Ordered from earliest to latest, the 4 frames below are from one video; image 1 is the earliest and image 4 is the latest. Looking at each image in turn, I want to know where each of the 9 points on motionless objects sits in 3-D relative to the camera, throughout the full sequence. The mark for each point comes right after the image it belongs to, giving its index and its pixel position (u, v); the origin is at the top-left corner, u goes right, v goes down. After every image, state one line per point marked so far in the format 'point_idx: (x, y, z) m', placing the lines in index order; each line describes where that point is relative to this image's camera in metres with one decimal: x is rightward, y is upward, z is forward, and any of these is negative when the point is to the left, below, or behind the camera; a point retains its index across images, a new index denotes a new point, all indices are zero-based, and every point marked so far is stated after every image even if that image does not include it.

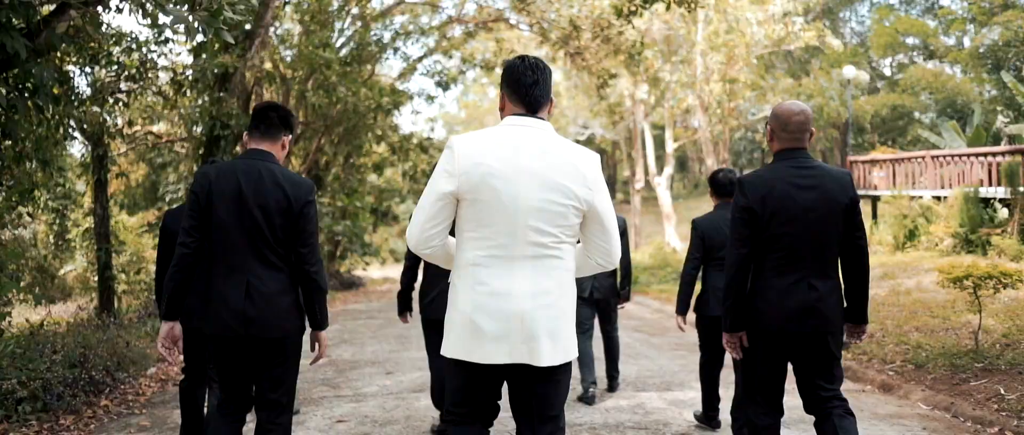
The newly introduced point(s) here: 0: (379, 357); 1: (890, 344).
0: (-1.4, -1.5, +9.0) m
1: (+3.5, -1.2, +8.1) m
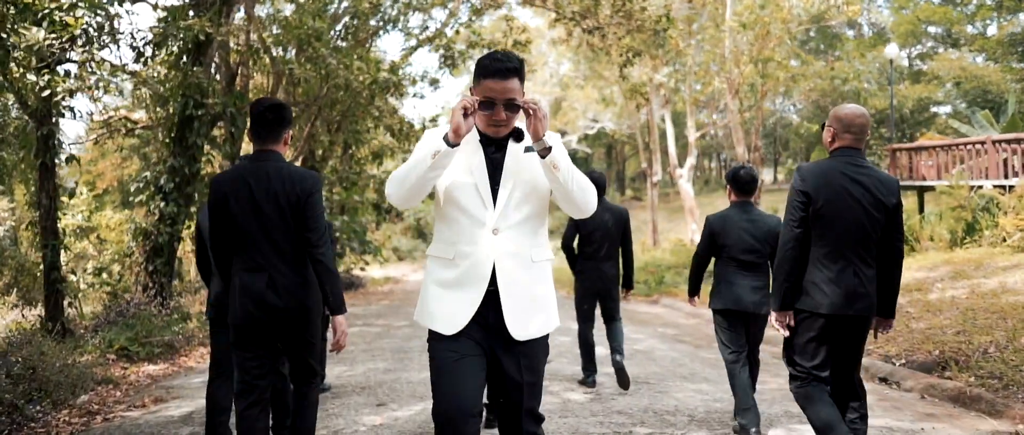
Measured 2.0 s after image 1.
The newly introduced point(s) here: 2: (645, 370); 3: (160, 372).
0: (-1.2, -1.4, +7.3) m
1: (+3.7, -1.1, +6.4) m
2: (+1.1, -1.3, +7.5) m
3: (-3.4, -1.5, +8.4) m
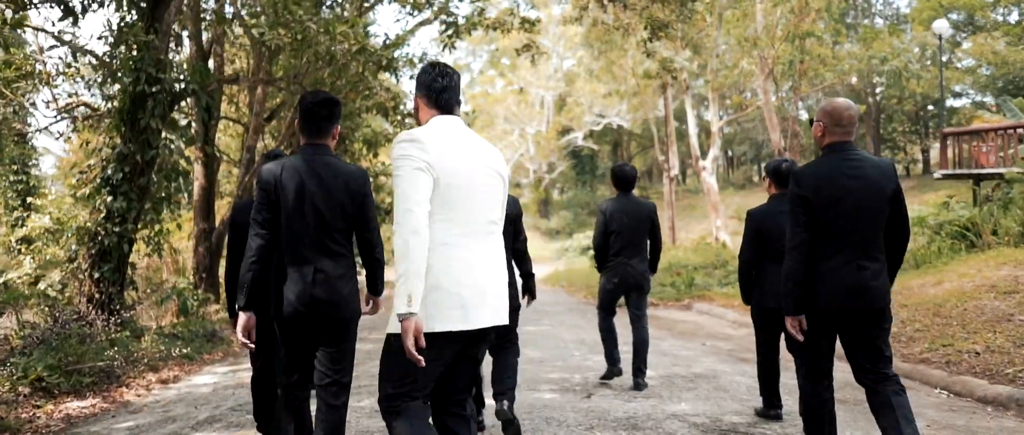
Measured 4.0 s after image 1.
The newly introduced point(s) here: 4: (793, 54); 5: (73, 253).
0: (-1.0, -1.3, +5.4) m
1: (+3.9, -0.9, +4.5) m
2: (+1.3, -1.2, +5.6) m
3: (-3.2, -1.4, +6.5) m
4: (+5.8, +3.4, +18.2) m
5: (-5.0, -0.4, +10.0) m
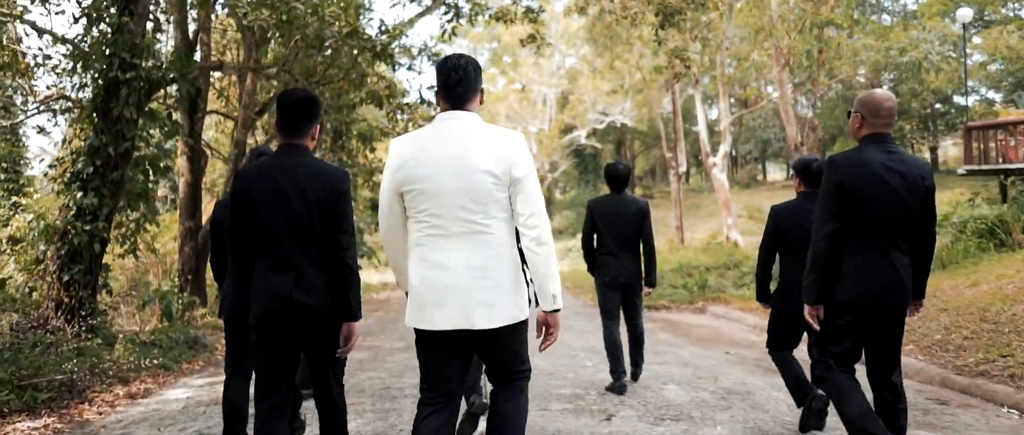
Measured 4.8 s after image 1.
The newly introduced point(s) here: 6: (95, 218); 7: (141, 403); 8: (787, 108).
0: (-0.9, -1.3, +4.7) m
1: (+4.0, -0.9, +3.8) m
2: (+1.4, -1.2, +4.8) m
3: (-3.1, -1.4, +5.7) m
4: (+5.9, +3.4, +17.5) m
5: (-4.9, -0.4, +9.2) m
6: (-4.4, 0.0, +9.2) m
7: (-2.9, -1.4, +6.8) m
8: (+5.6, +2.2, +17.9) m
